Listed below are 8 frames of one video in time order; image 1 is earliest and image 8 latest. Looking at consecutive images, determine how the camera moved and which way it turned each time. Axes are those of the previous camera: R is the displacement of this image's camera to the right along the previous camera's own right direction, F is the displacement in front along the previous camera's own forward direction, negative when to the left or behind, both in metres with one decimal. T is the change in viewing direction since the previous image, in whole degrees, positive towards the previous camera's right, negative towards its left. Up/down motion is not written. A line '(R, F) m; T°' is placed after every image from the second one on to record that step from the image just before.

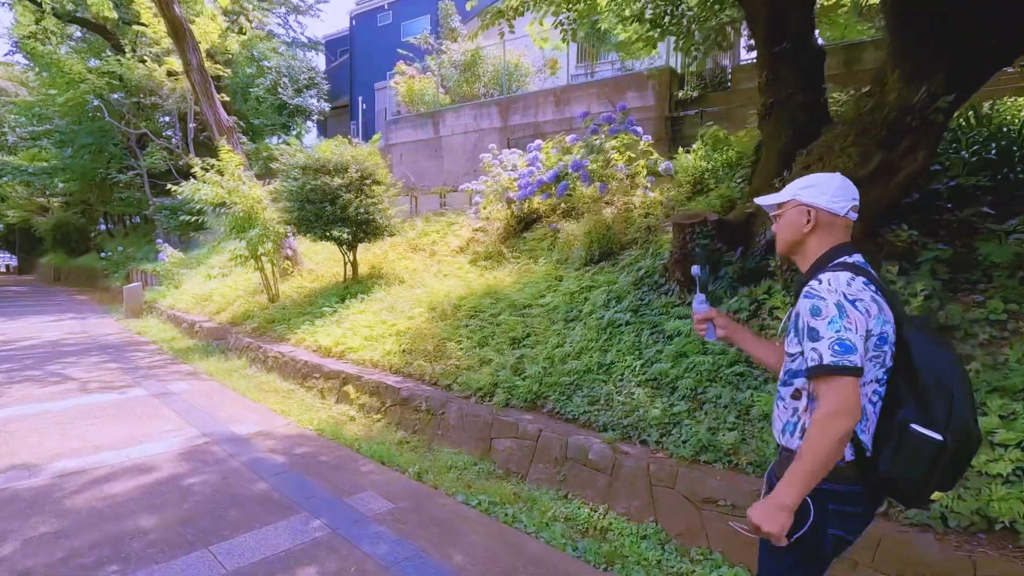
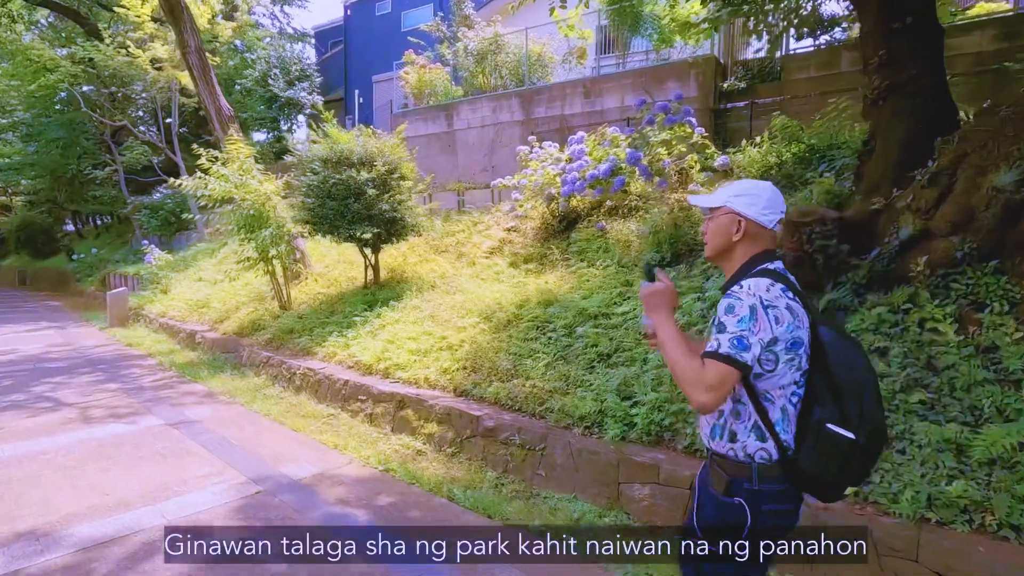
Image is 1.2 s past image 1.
(-0.9, +0.7) m; +3°
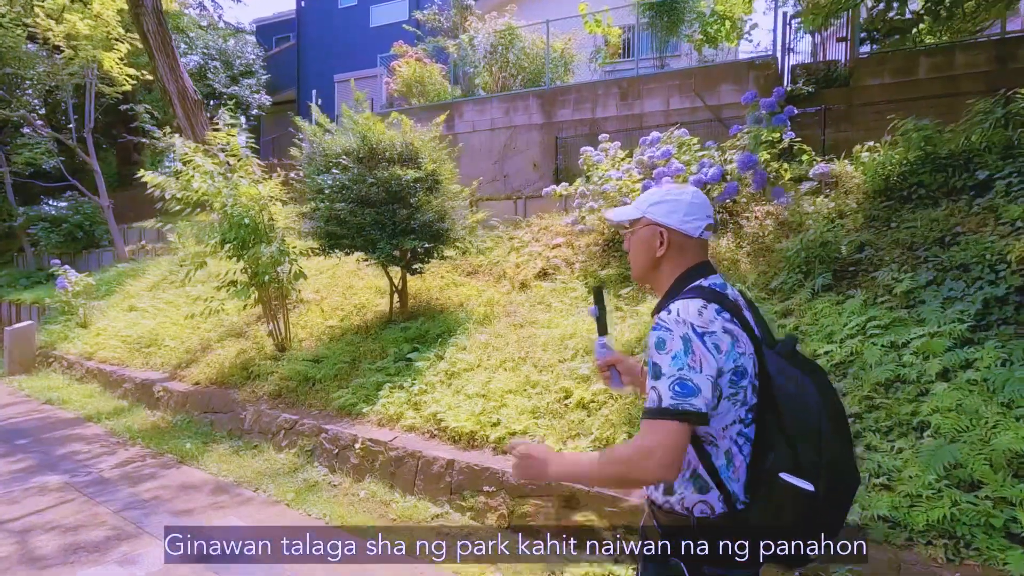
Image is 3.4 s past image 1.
(-1.7, +1.6) m; +9°
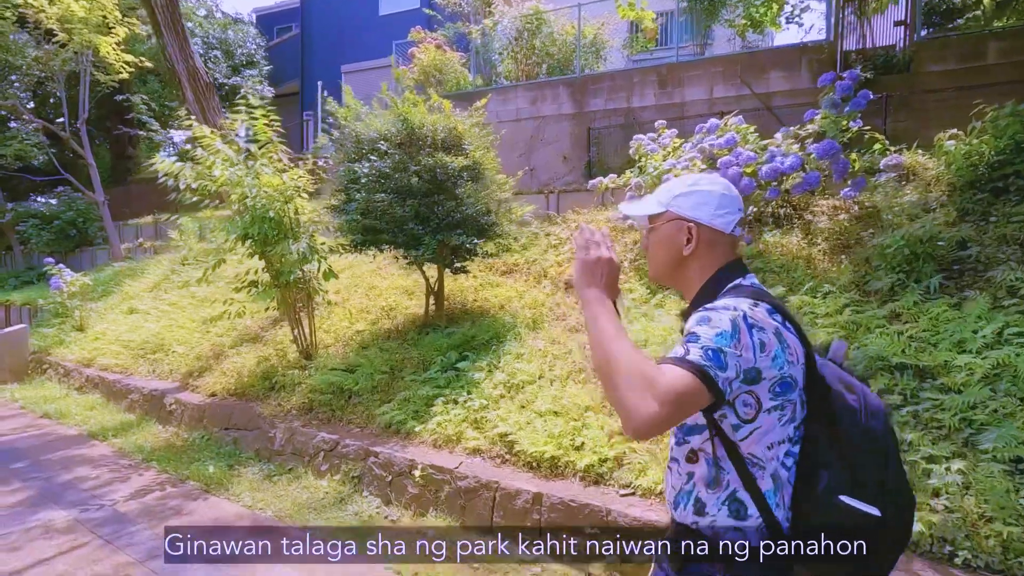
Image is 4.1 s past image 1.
(-0.6, +0.6) m; +1°
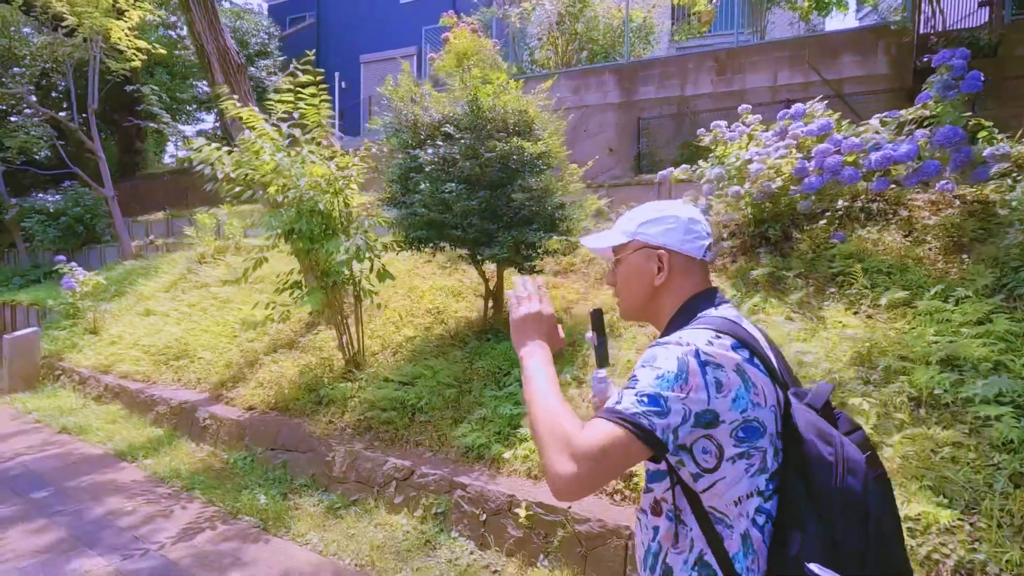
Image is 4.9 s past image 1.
(-0.7, +0.6) m; 0°
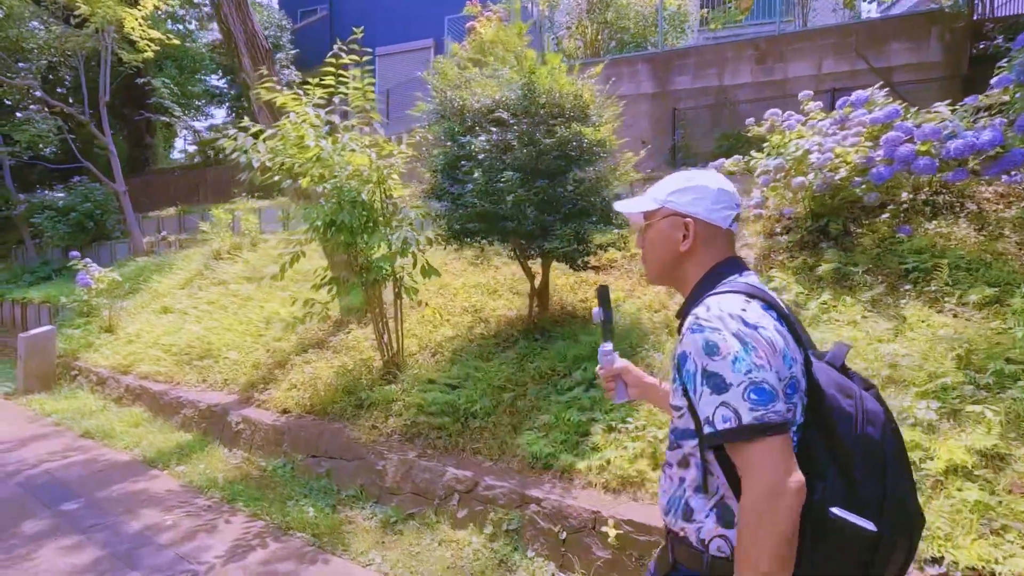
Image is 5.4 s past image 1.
(-0.4, +0.3) m; 0°
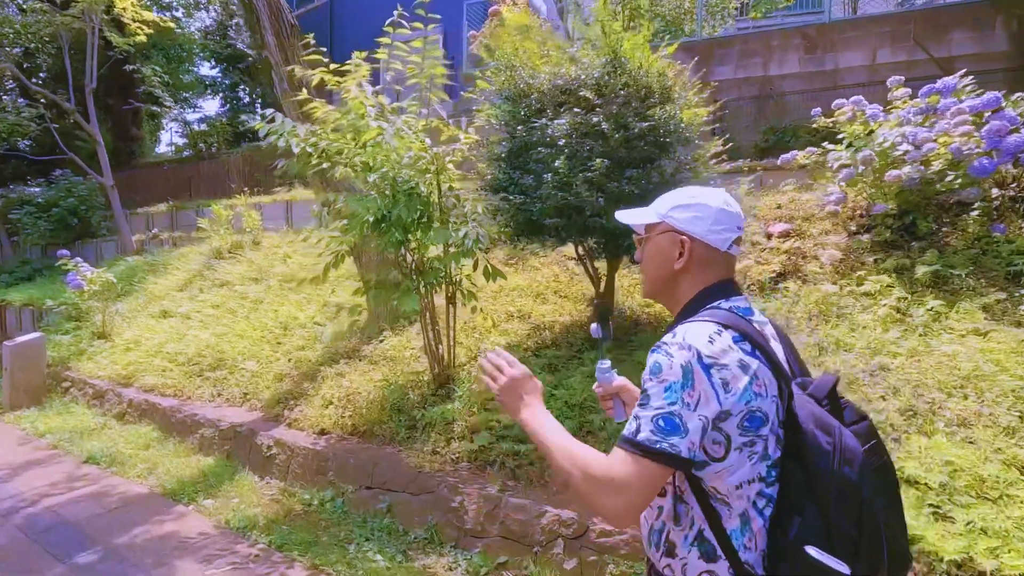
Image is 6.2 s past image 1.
(-0.7, +0.5) m; +2°
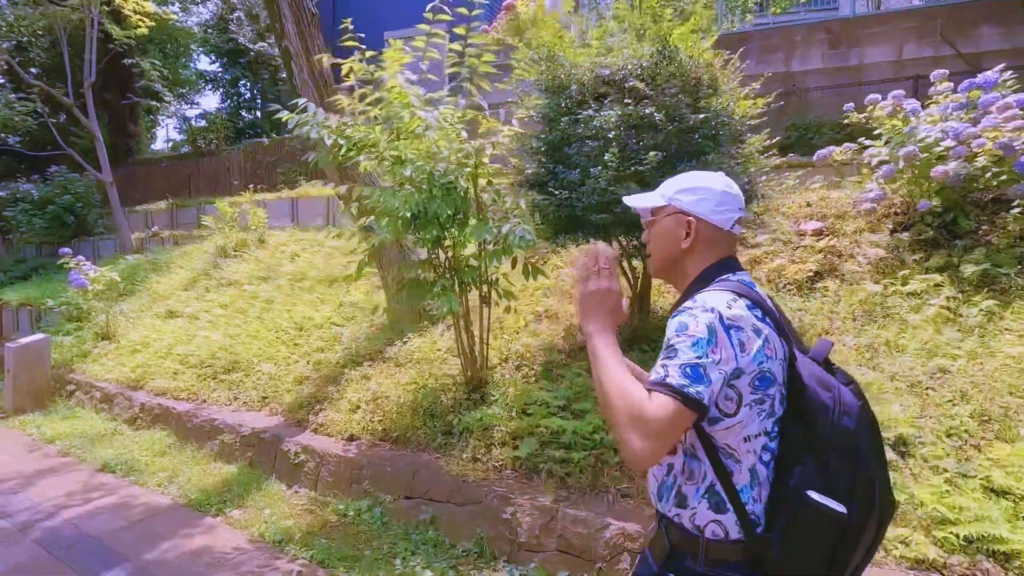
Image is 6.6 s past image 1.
(-0.3, +0.2) m; +1°
